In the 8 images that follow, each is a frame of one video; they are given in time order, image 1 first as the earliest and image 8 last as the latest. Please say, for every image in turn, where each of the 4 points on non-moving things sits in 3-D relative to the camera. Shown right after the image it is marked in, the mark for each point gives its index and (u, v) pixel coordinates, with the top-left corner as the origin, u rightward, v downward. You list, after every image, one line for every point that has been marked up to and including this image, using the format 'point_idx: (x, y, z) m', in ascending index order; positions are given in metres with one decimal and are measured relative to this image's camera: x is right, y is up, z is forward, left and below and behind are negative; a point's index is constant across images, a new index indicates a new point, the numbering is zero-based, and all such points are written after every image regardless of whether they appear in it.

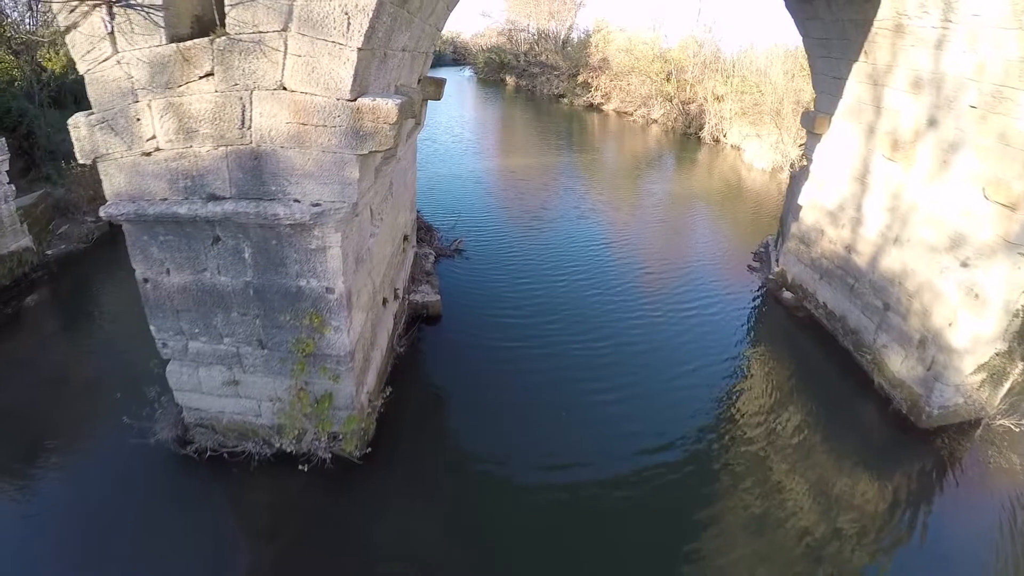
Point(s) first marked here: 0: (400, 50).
0: (-0.7, +1.7, +4.3) m
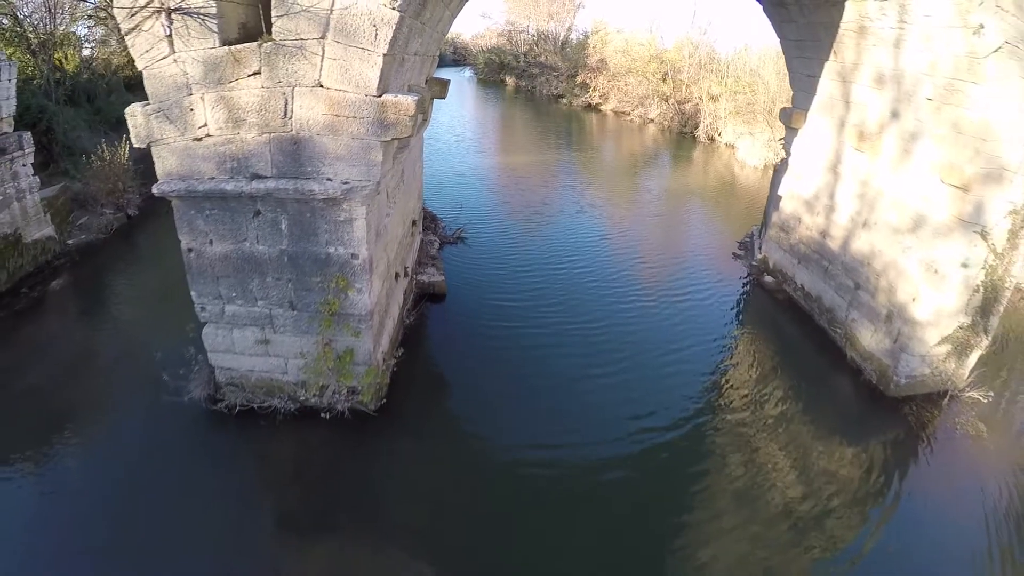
0: (-0.7, +1.8, +4.6) m
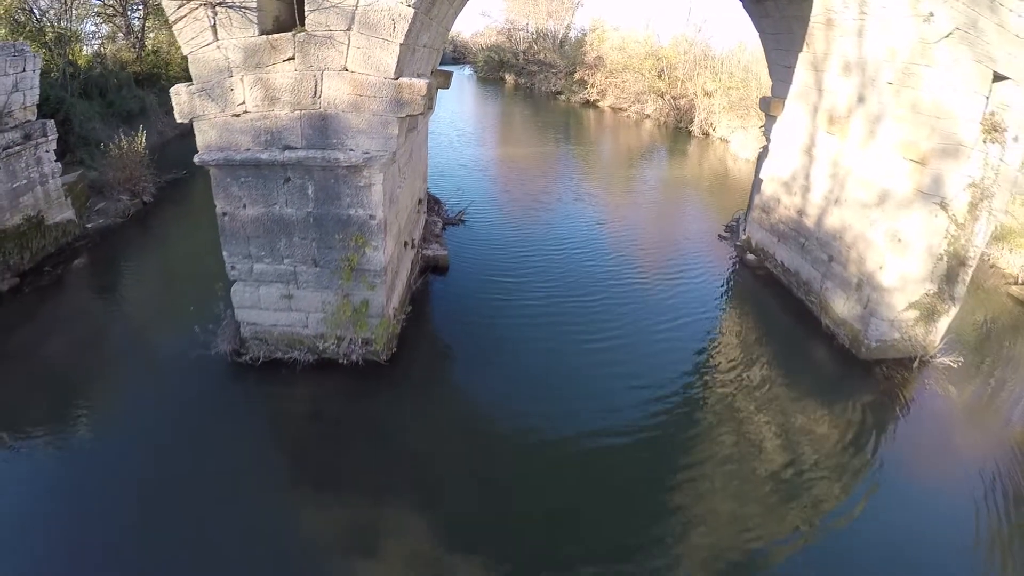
0: (-0.7, +2.0, +4.9) m
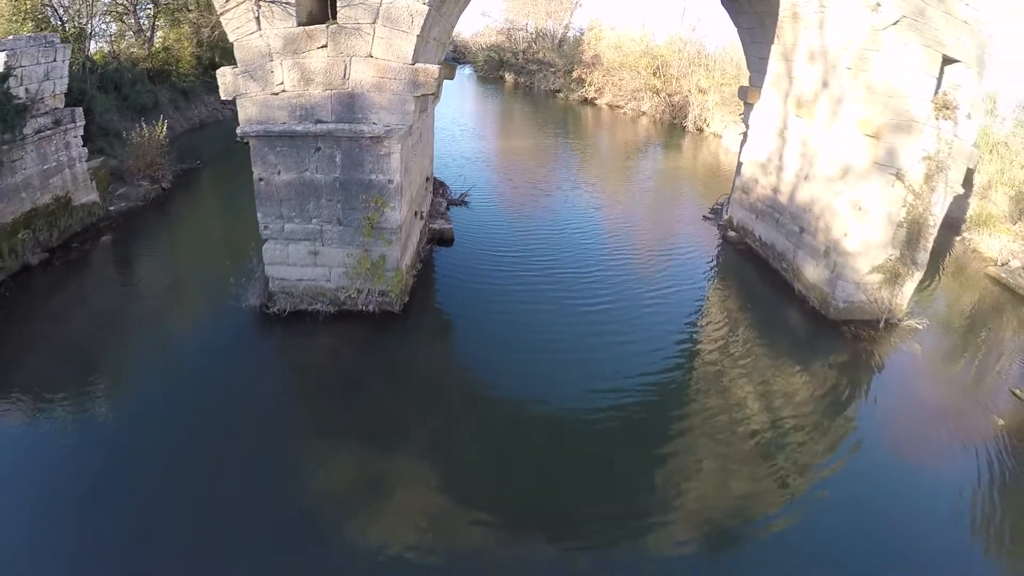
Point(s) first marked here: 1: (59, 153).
0: (-0.7, +2.2, +5.4) m
1: (-5.3, +1.6, +7.0) m
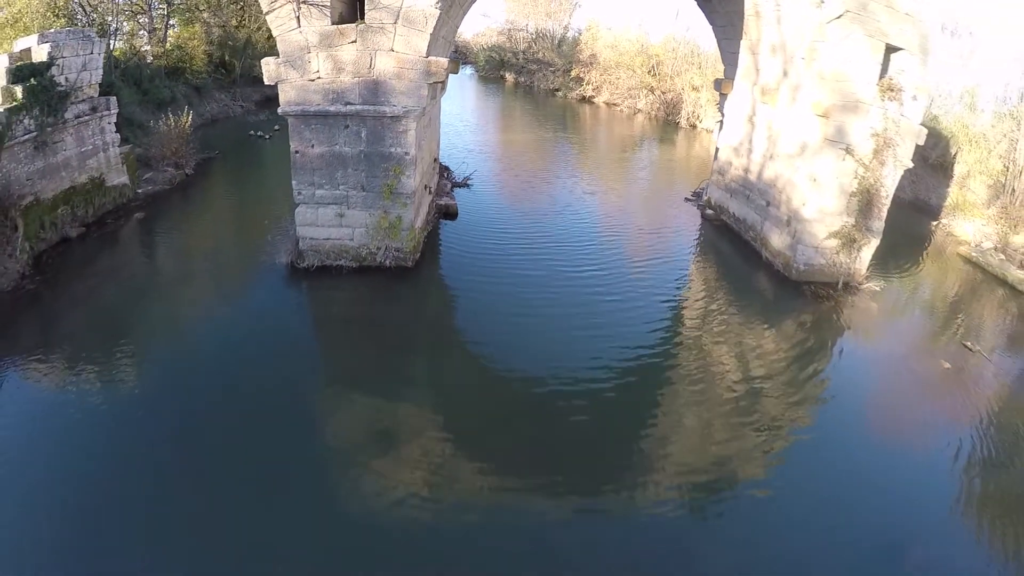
0: (-0.7, +2.5, +6.0) m
1: (-5.3, +1.9, +7.6) m
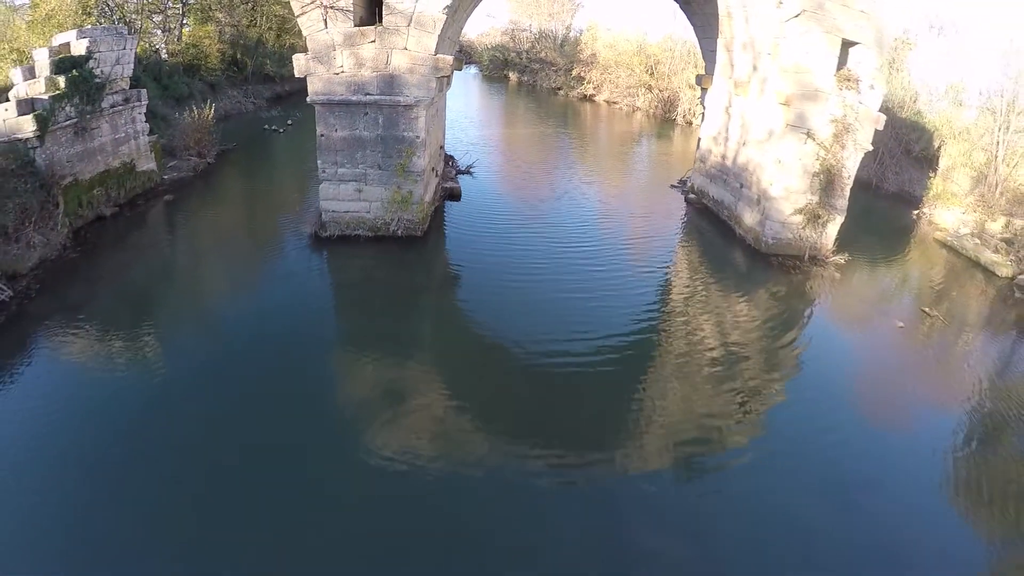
0: (-0.7, +2.8, +6.5) m
1: (-5.3, +2.2, +8.2) m
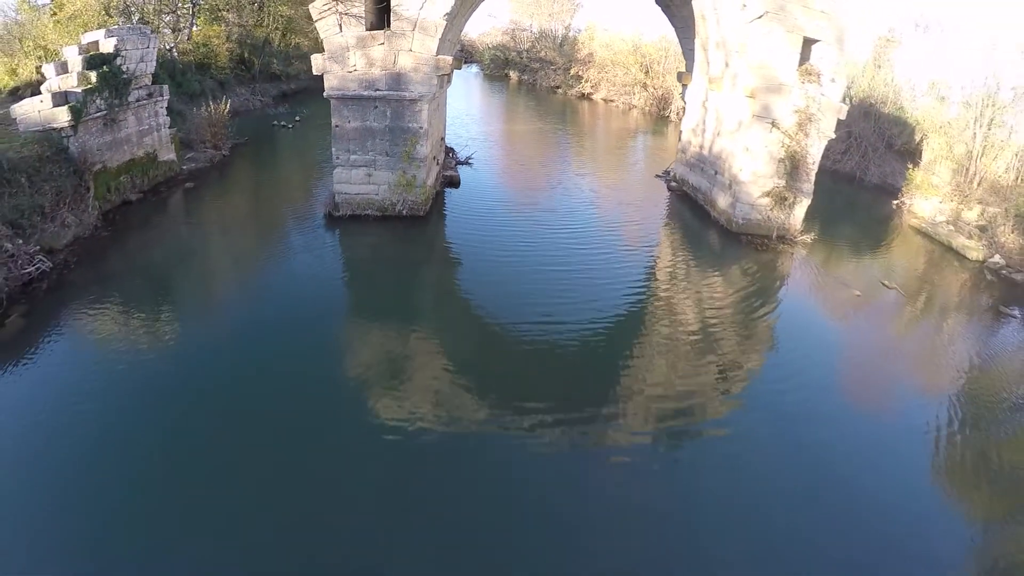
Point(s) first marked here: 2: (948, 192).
0: (-0.8, +3.0, +7.1) m
1: (-5.4, +2.4, +8.8) m
2: (+7.8, +1.7, +10.7) m
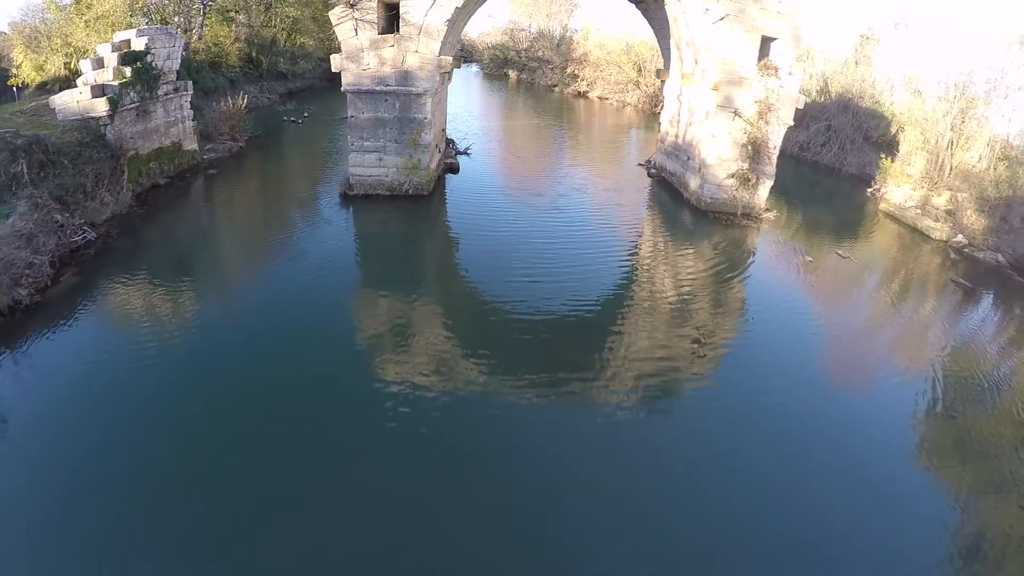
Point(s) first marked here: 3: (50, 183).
0: (-0.8, +3.3, +7.8) m
1: (-5.4, +2.7, +9.5) m
2: (+7.7, +2.0, +11.4) m
3: (-5.3, +1.2, +6.9) m
